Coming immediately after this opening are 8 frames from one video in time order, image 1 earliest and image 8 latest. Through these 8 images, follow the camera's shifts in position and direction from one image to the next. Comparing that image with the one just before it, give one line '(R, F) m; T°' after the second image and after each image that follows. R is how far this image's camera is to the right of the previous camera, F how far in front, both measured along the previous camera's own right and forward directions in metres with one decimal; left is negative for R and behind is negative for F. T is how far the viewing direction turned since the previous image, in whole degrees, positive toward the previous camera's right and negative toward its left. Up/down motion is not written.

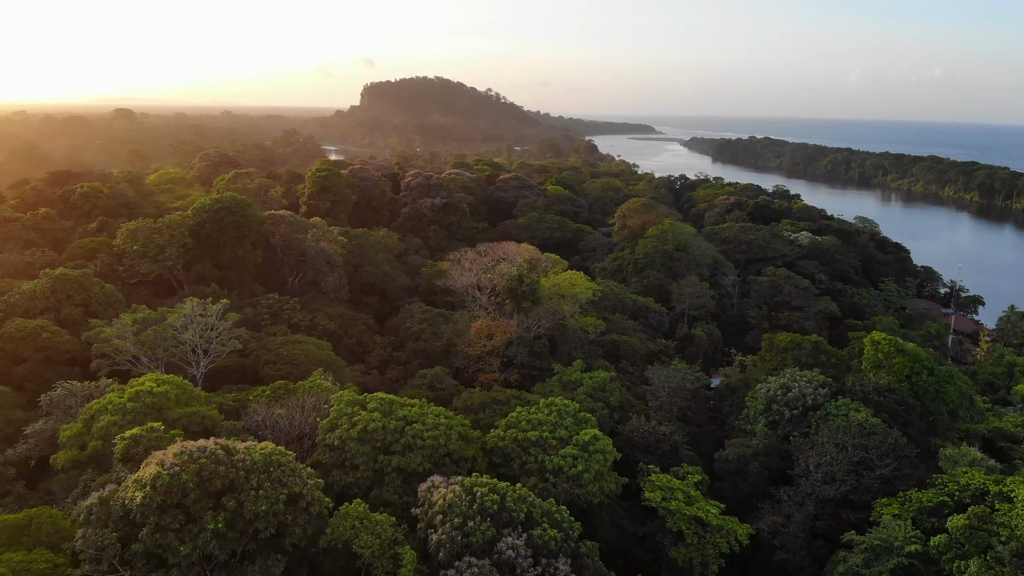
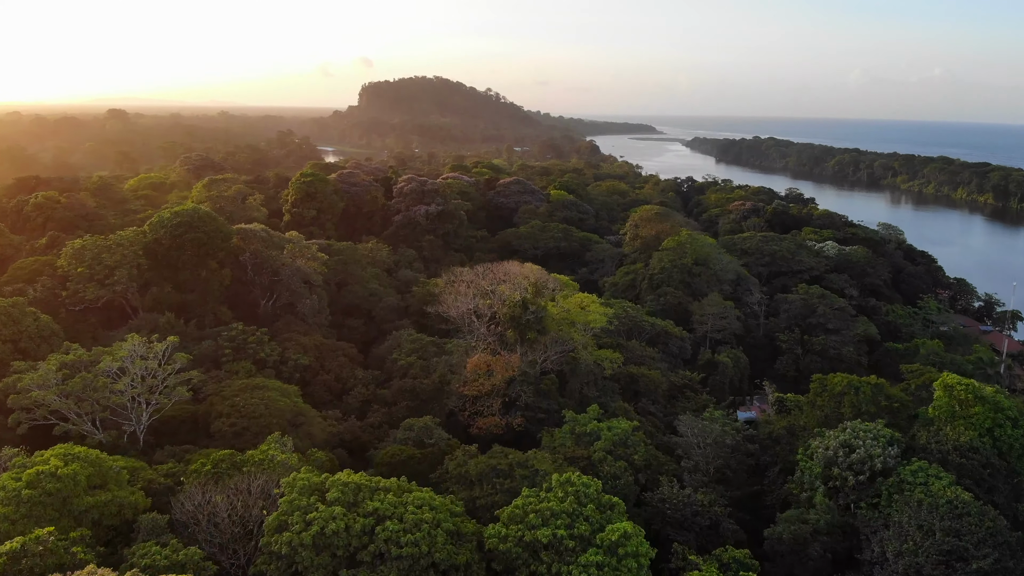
(-0.1, +3.1) m; 0°
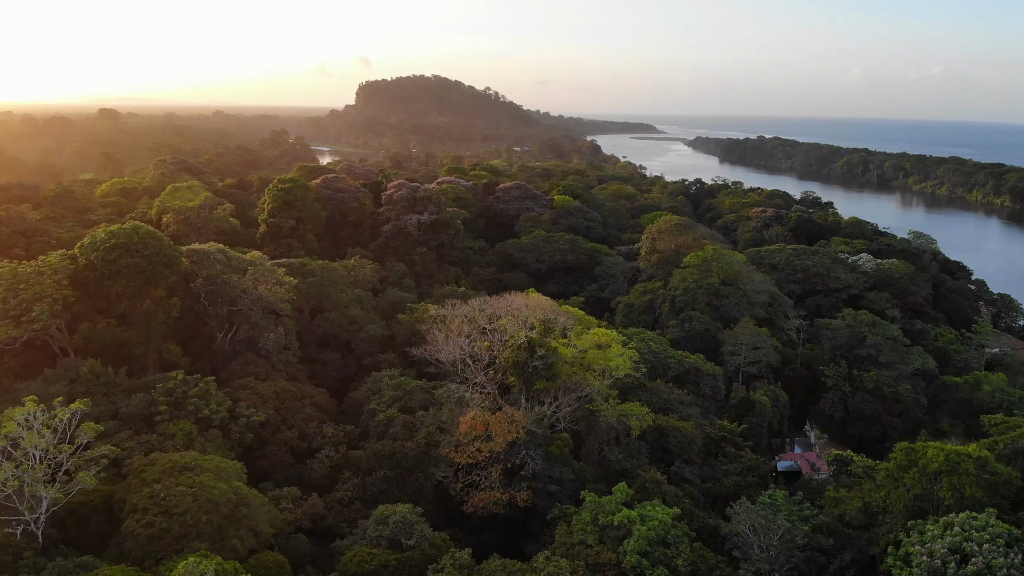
(-0.1, +3.6) m; 0°
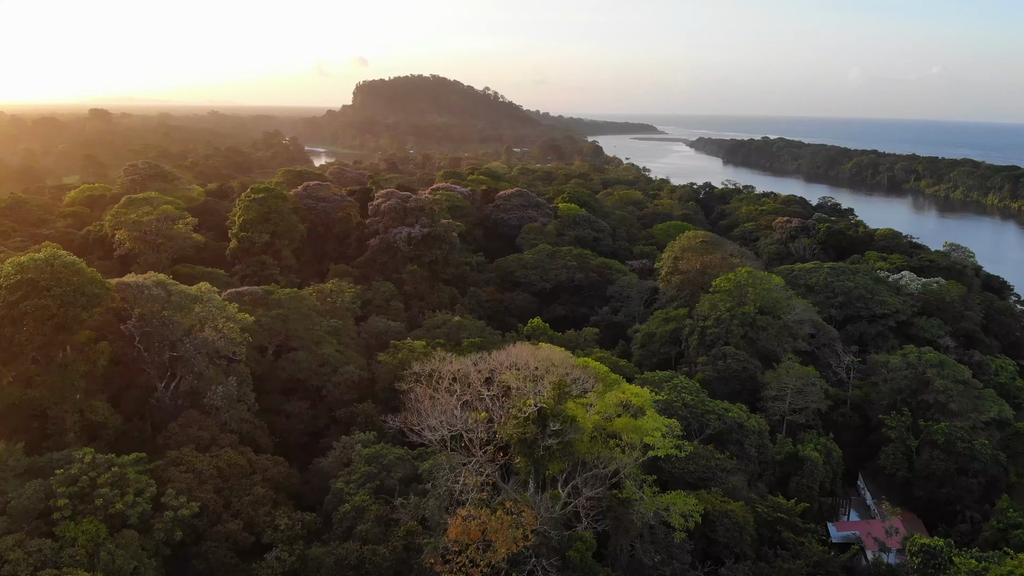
(-0.1, +3.6) m; 0°
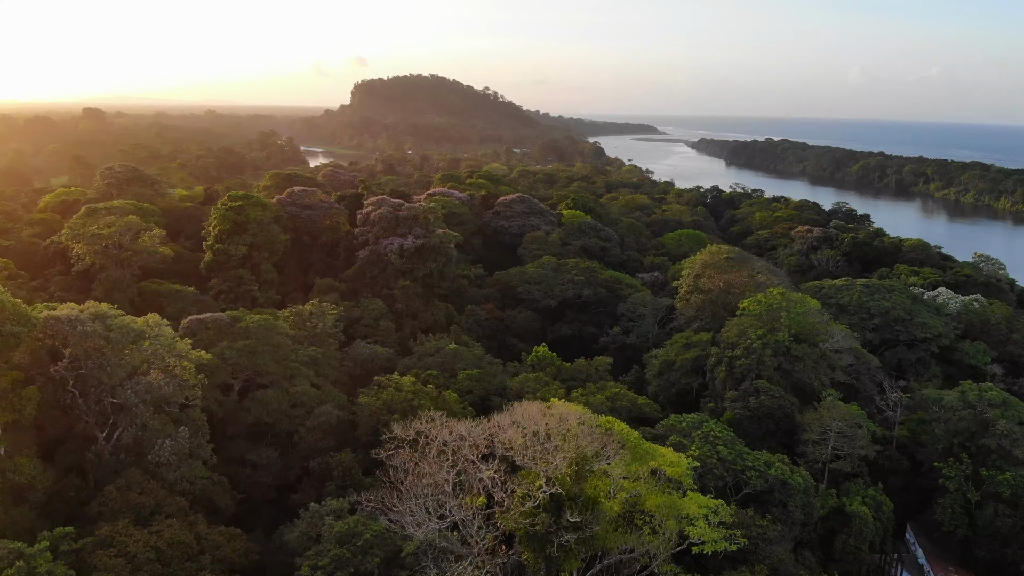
(-0.1, +2.5) m; 0°
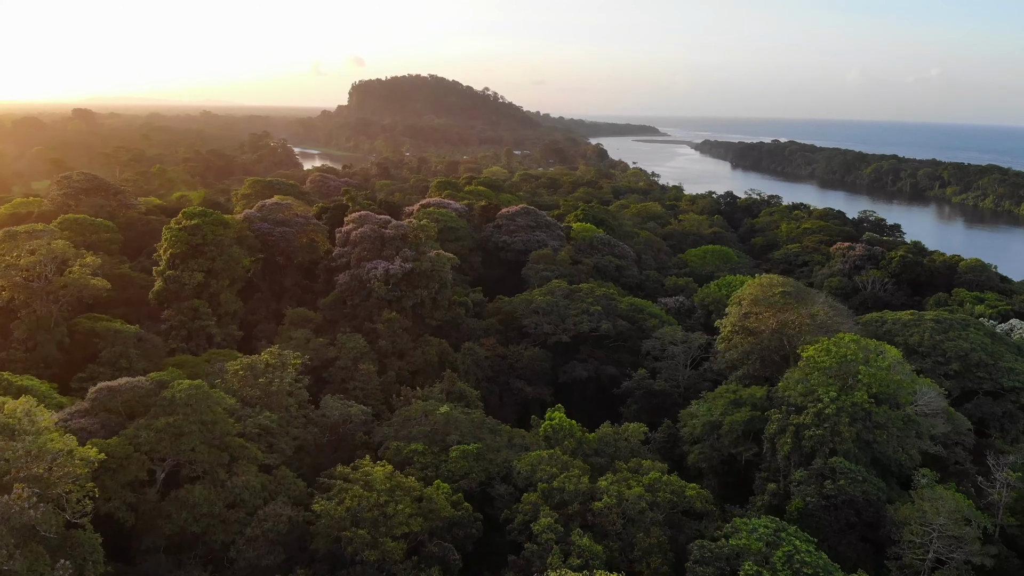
(-0.2, +4.0) m; 0°
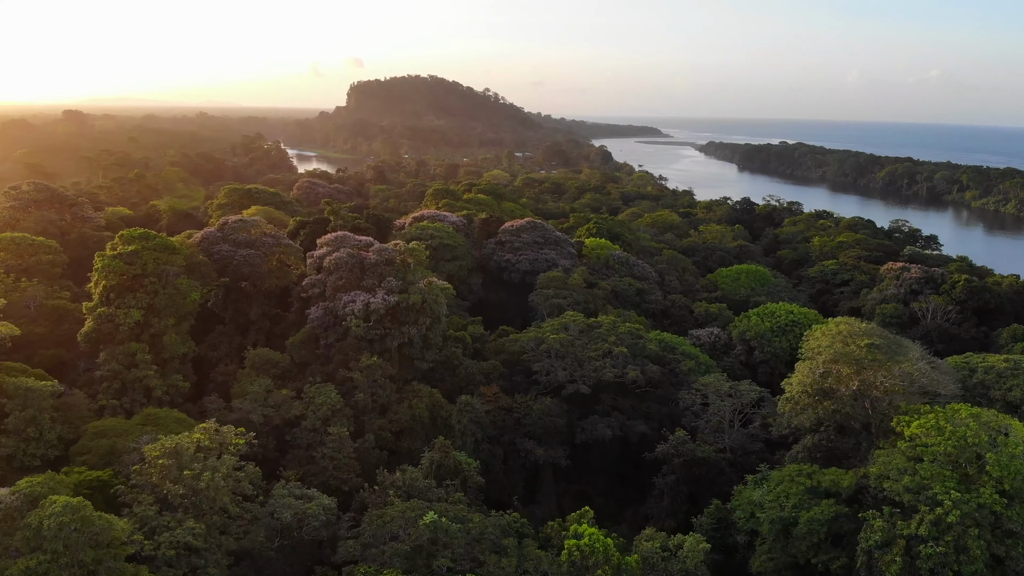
(-0.1, +4.0) m; 0°
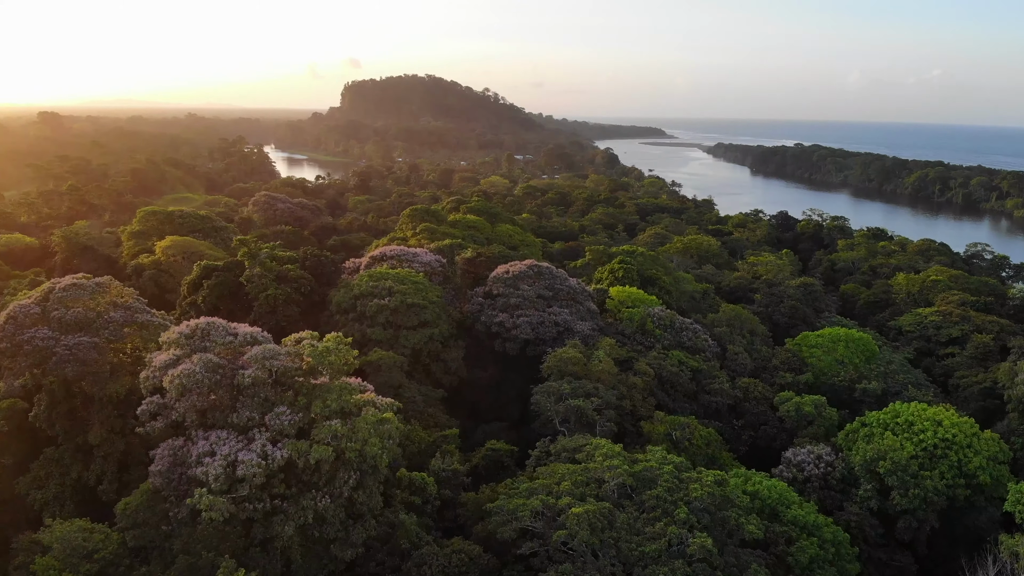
(+0.1, +8.4) m; 0°
